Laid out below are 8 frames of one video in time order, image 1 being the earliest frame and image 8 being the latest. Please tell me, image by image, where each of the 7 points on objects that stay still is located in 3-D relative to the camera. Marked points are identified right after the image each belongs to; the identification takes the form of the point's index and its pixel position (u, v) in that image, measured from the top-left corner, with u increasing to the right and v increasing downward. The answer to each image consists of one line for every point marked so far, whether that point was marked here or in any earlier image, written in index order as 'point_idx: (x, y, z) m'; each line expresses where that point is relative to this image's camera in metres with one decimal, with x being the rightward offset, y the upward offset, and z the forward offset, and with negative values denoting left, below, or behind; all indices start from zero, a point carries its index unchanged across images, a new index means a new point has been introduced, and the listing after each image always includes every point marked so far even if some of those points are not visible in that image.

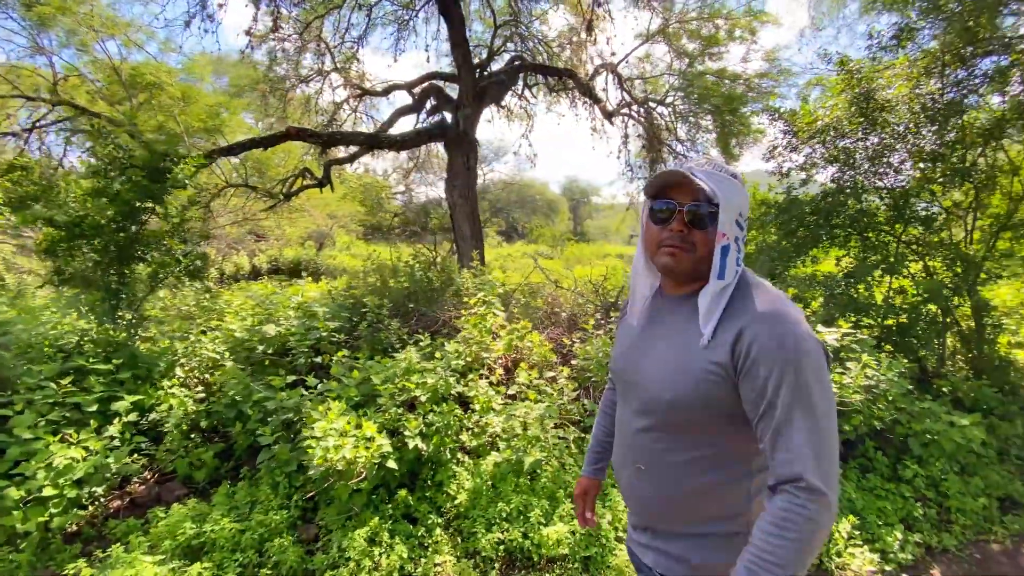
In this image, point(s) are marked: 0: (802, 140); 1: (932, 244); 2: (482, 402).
0: (+3.5, +1.8, +5.7) m
1: (+4.3, +0.4, +4.9) m
2: (-0.2, -0.8, +3.6) m
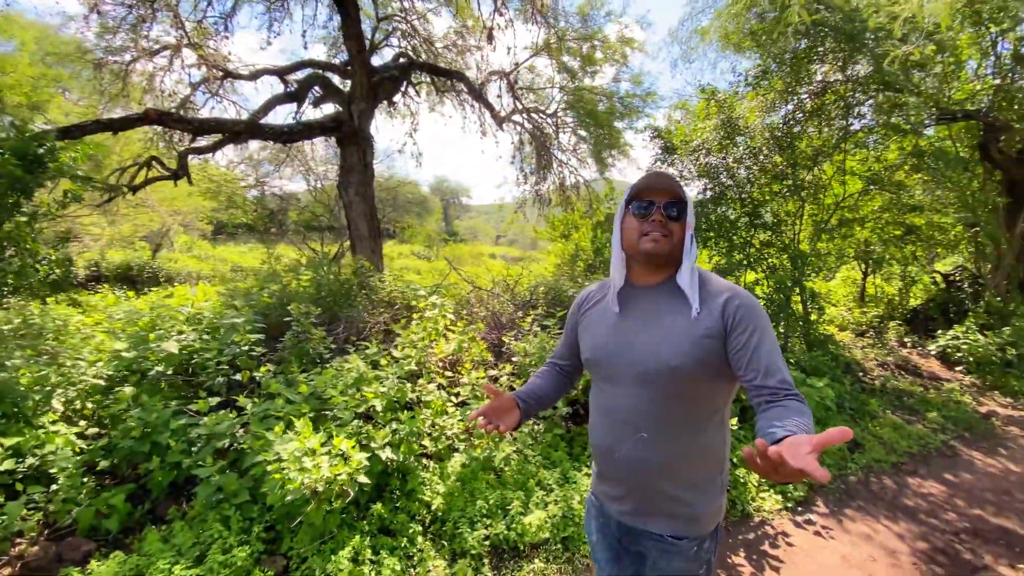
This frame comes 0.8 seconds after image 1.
0: (+2.4, +1.8, +6.6) m
1: (+3.4, +0.5, +6.1) m
2: (-0.6, -0.9, +3.6) m
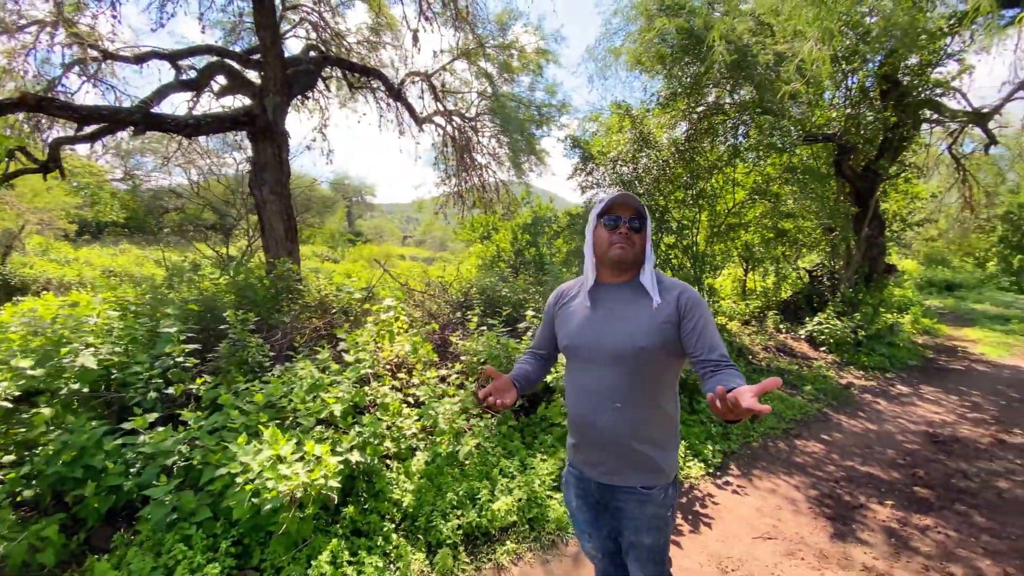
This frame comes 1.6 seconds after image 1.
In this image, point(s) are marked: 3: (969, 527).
0: (+1.4, +1.9, +7.2) m
1: (+2.5, +0.6, +6.9) m
2: (-0.9, -0.9, +3.6) m
3: (+3.2, -1.6, +3.3) m
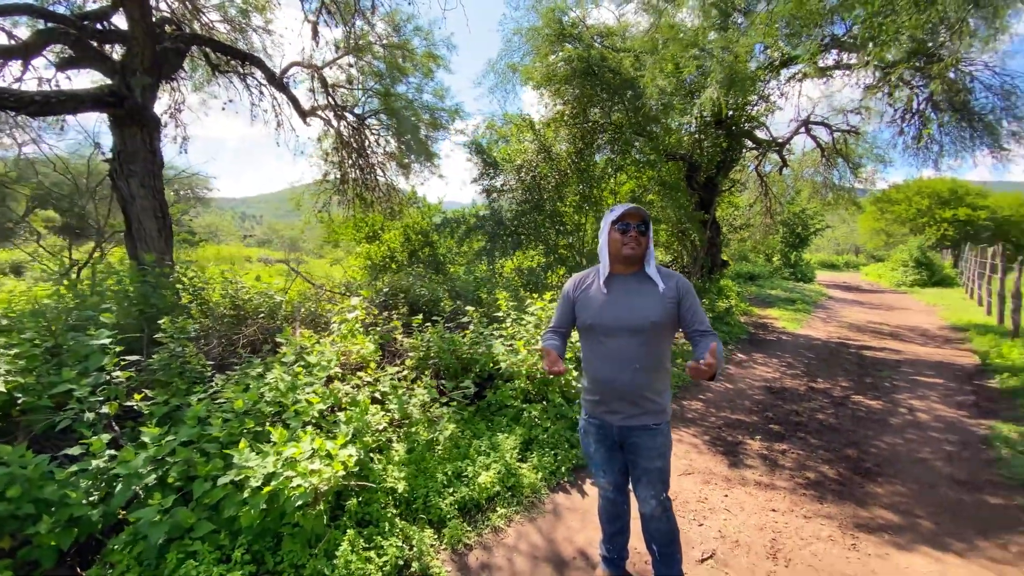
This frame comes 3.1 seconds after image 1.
0: (-0.1, +1.9, +7.8) m
1: (+1.1, +0.7, +7.8) m
2: (-1.1, -0.9, +3.7) m
3: (+2.9, -1.5, +4.6) m
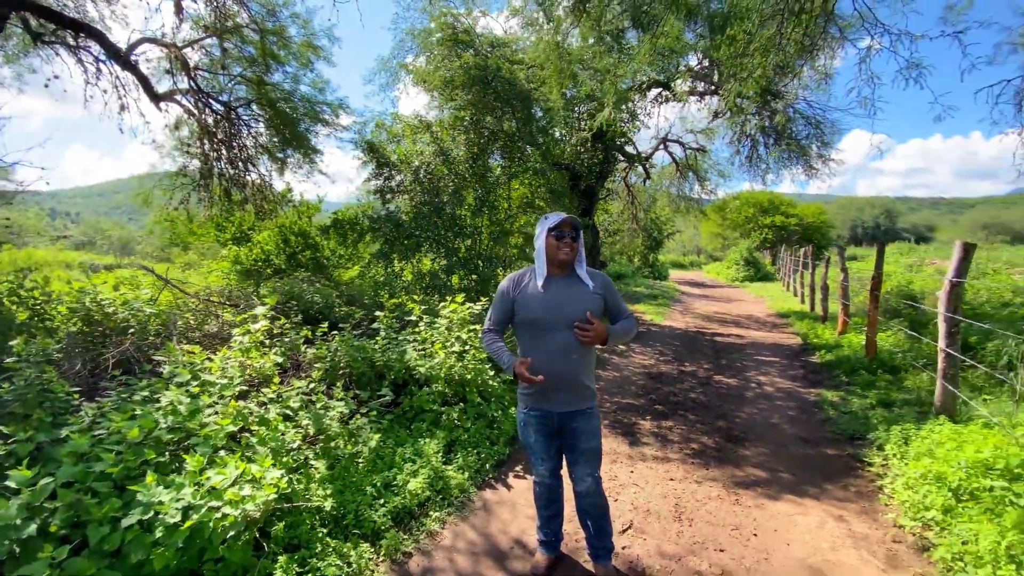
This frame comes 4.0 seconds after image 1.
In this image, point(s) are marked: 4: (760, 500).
0: (-1.8, +1.9, +7.6) m
1: (-0.6, +0.7, +8.0) m
2: (-1.7, -0.9, +3.5) m
3: (+2.0, -1.5, +5.3) m
4: (+1.9, -1.6, +3.7) m
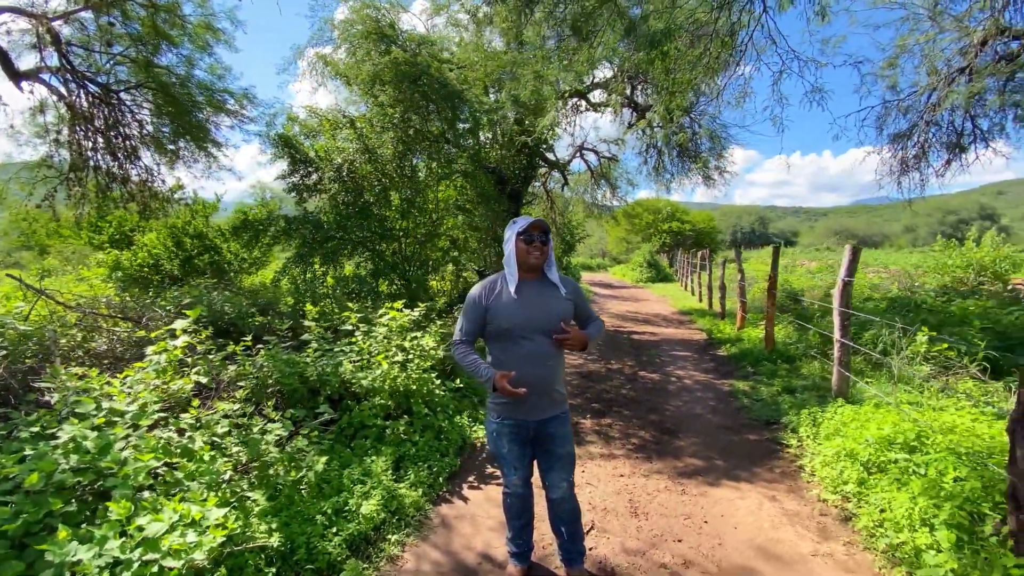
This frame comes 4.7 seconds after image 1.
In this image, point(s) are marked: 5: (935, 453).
0: (-2.9, +1.8, +7.1) m
1: (-1.7, +0.6, +7.7) m
2: (-1.9, -1.0, +3.0) m
3: (+1.3, -1.5, +5.6) m
4: (+1.6, -1.6, +4.0) m
5: (+3.0, -1.2, +3.4) m
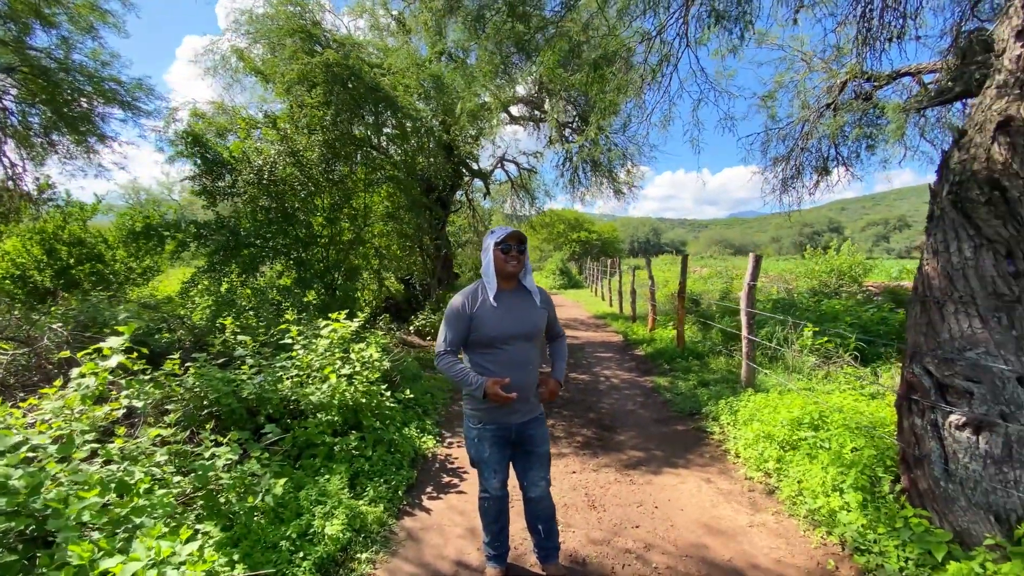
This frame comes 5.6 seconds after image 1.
0: (-3.8, +1.6, +6.6) m
1: (-2.8, +0.4, +7.3) m
2: (-2.1, -1.1, +2.7) m
3: (+0.6, -1.6, +5.8) m
4: (+1.2, -1.7, +4.3) m
5: (+2.7, -1.2, +4.1) m
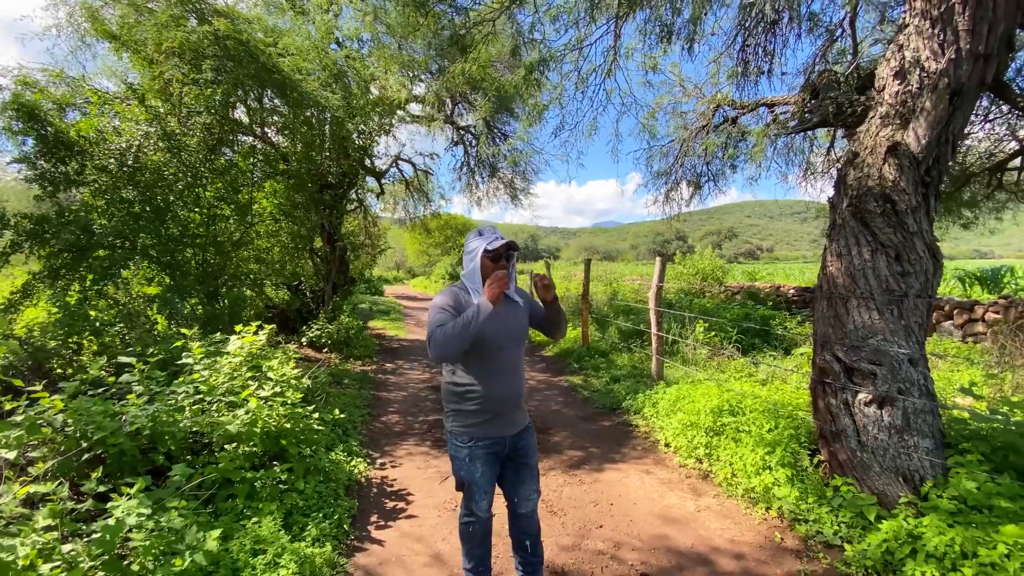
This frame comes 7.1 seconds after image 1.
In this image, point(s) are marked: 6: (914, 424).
0: (-4.7, +1.5, +5.3) m
1: (-3.9, +0.3, +6.3) m
2: (-2.0, -1.1, +2.0) m
3: (-0.2, -1.6, +5.7) m
4: (+0.7, -1.7, +4.4) m
5: (+2.2, -1.2, +4.5) m
6: (+2.7, -0.9, +3.3) m
